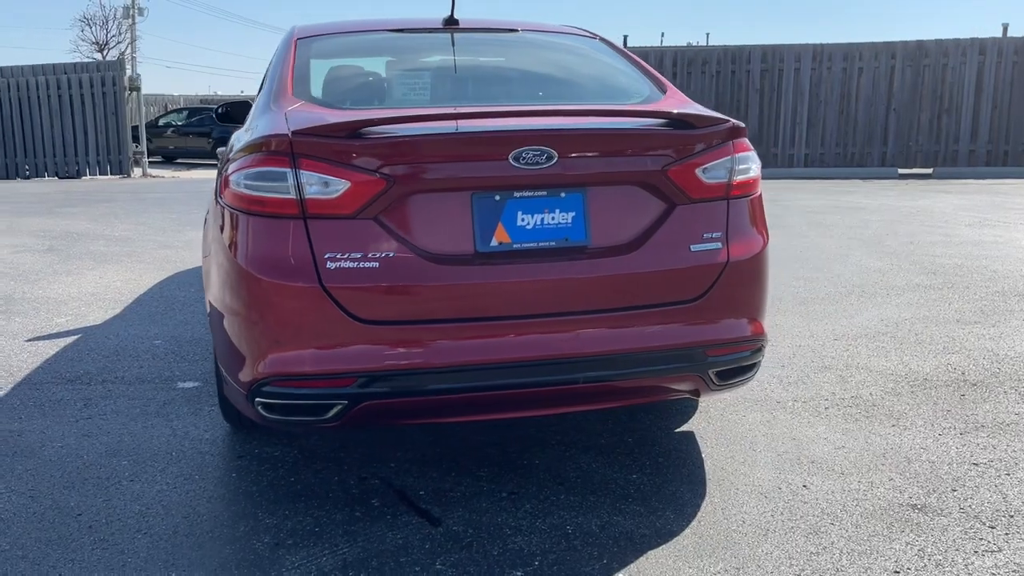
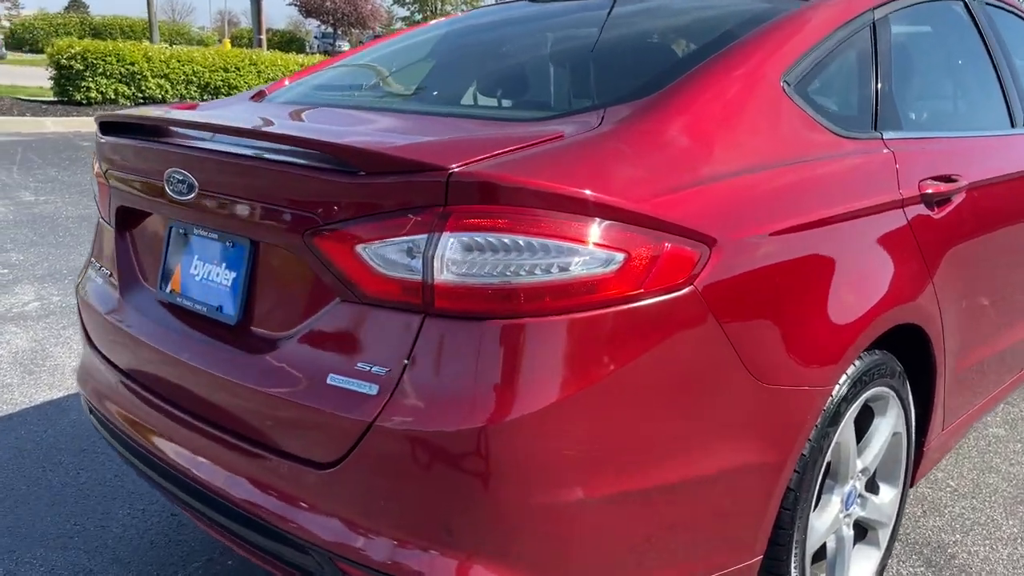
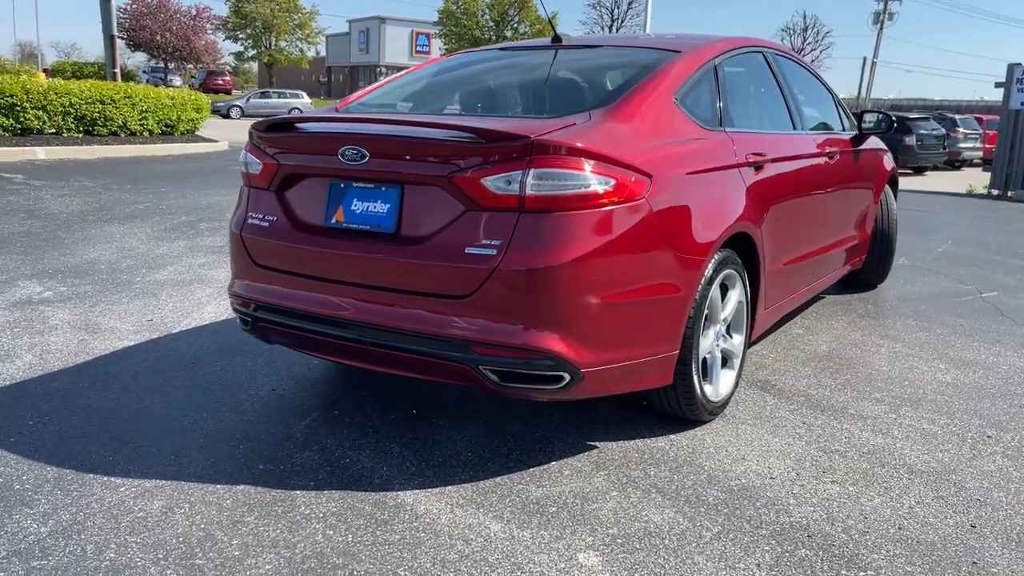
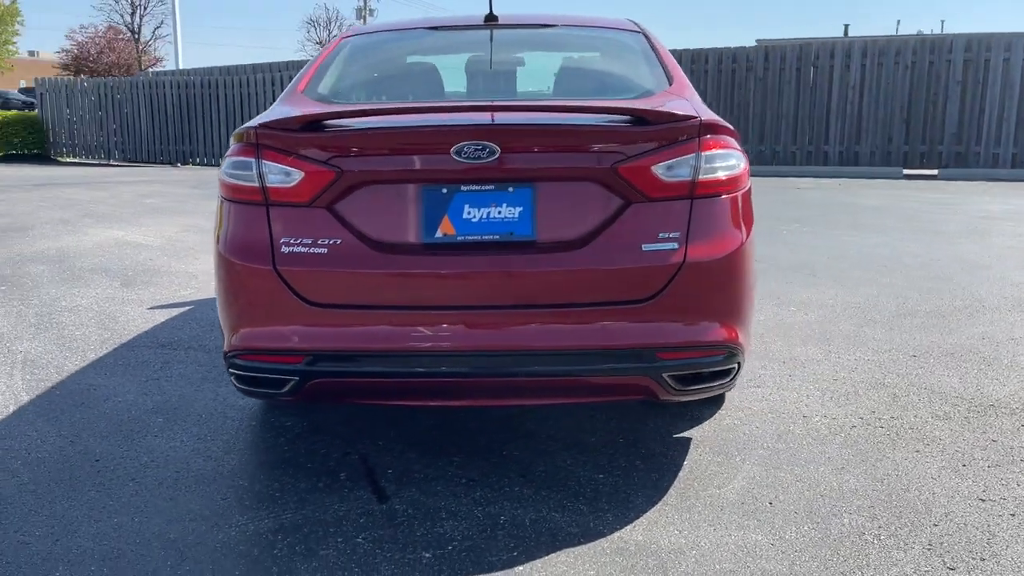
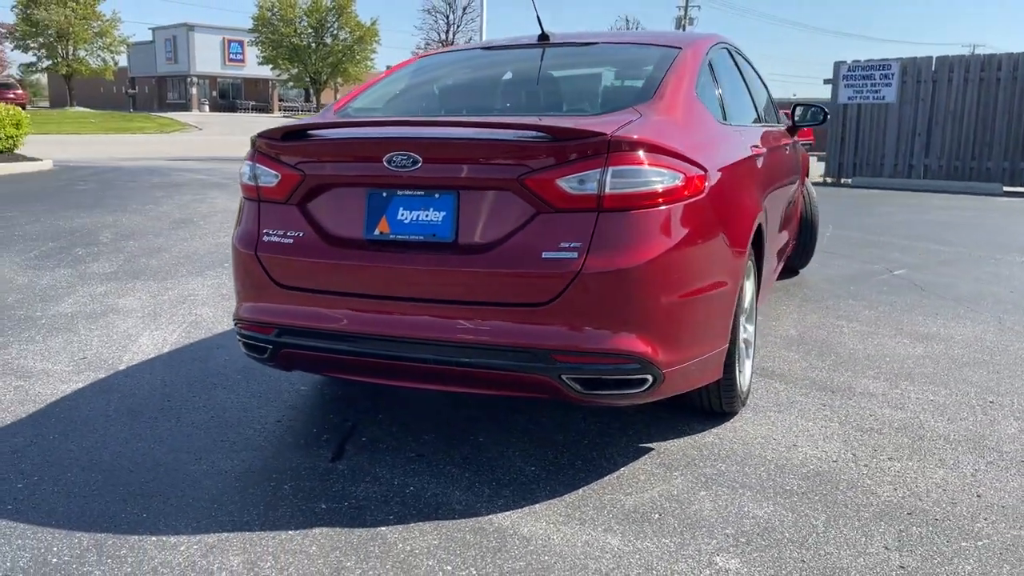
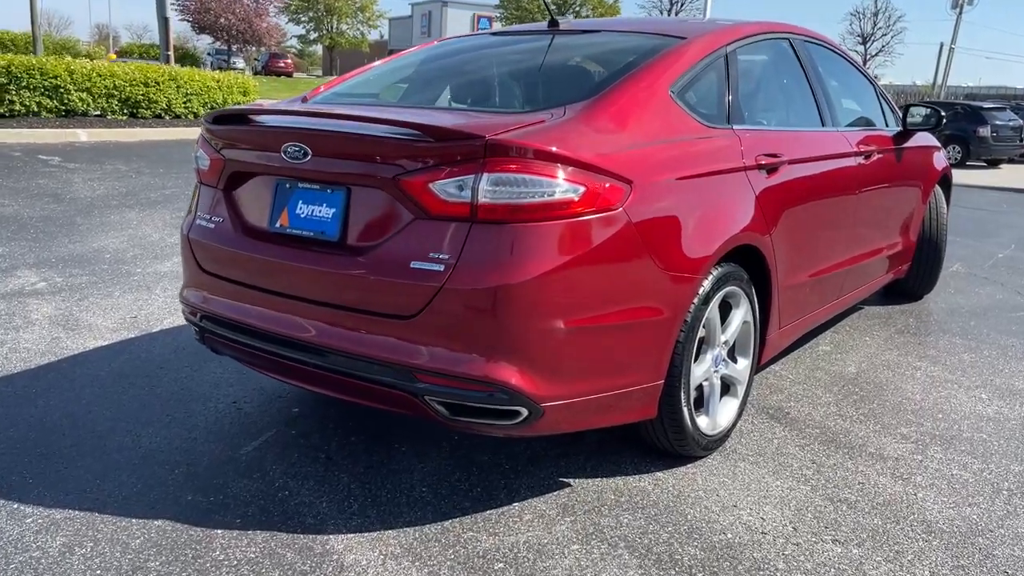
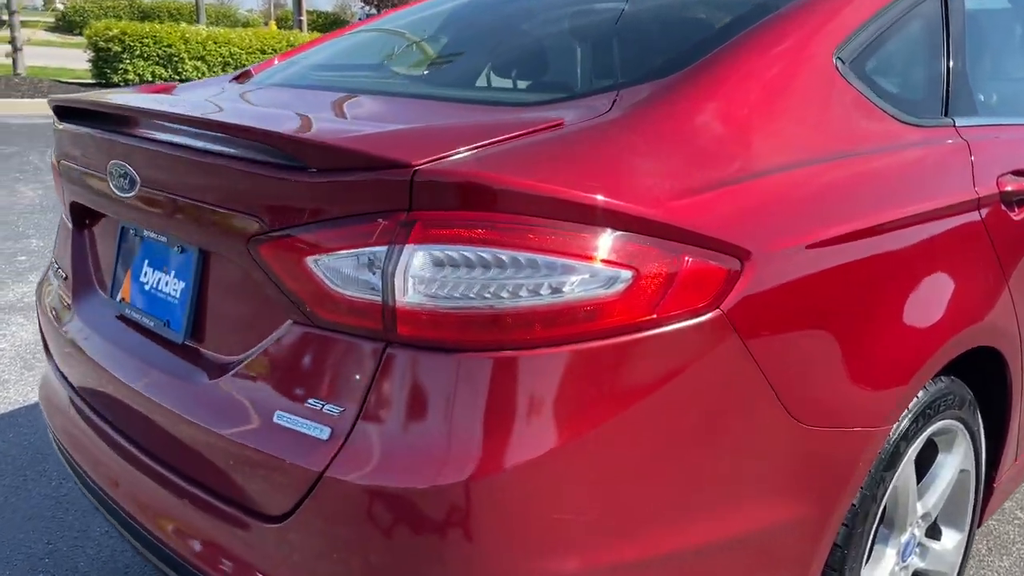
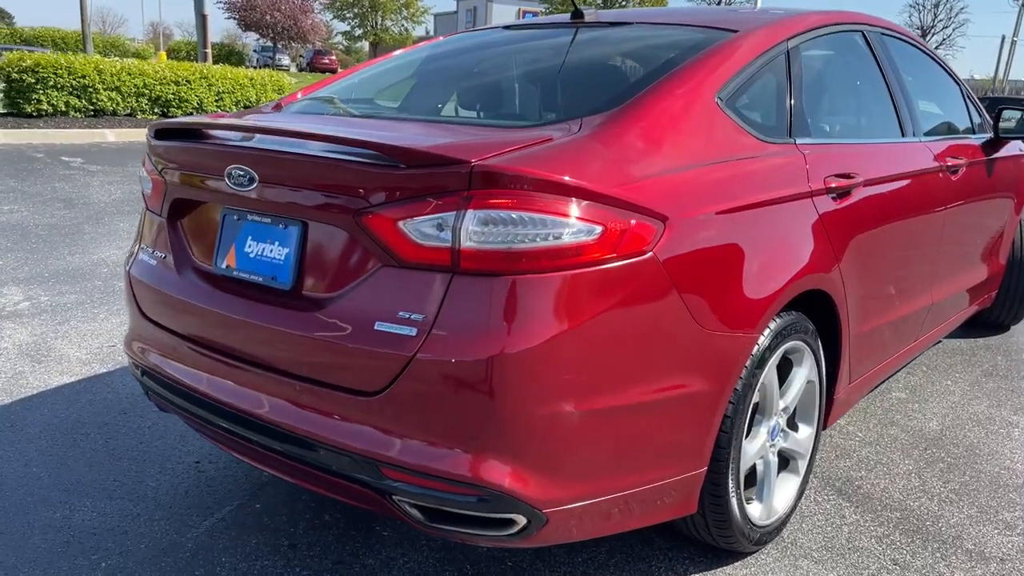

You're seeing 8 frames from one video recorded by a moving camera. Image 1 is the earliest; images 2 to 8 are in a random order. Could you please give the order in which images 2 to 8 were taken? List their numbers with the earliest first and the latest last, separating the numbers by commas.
4, 5, 3, 6, 8, 2, 7
